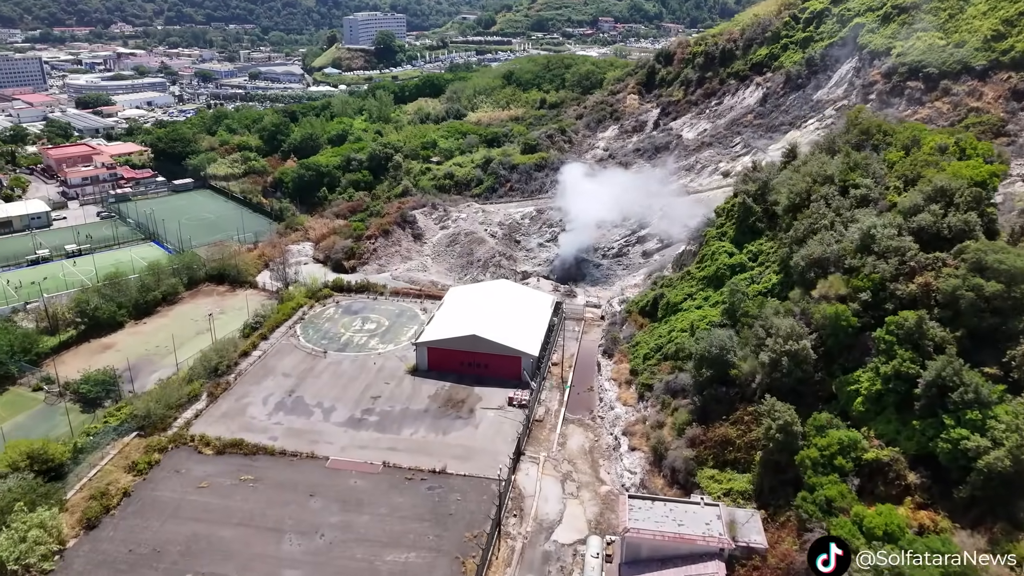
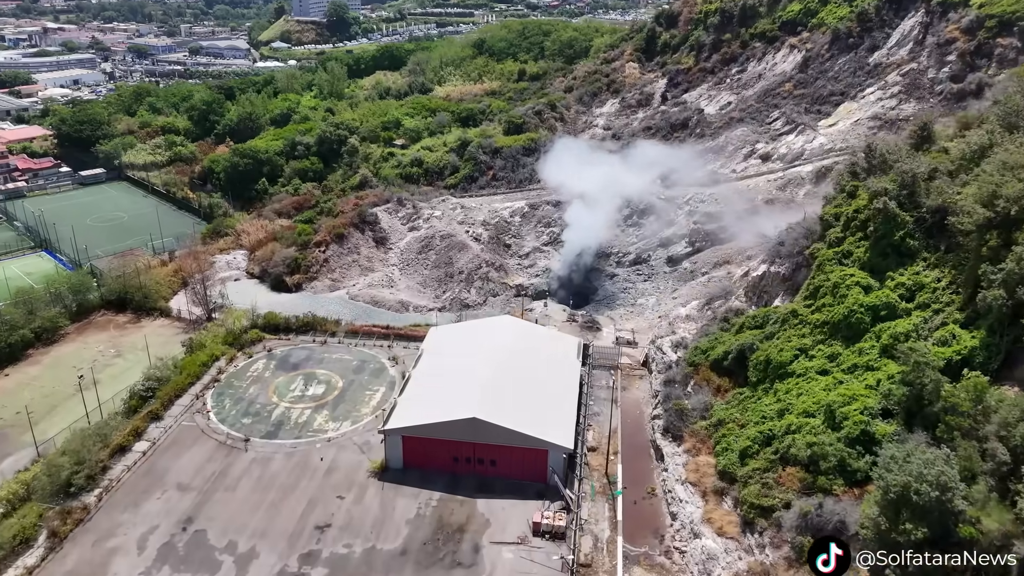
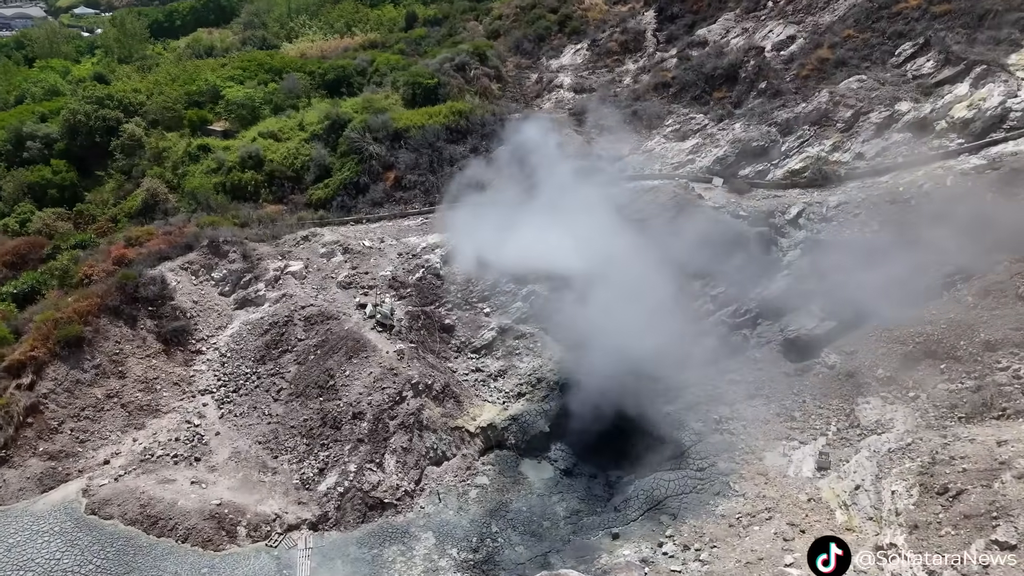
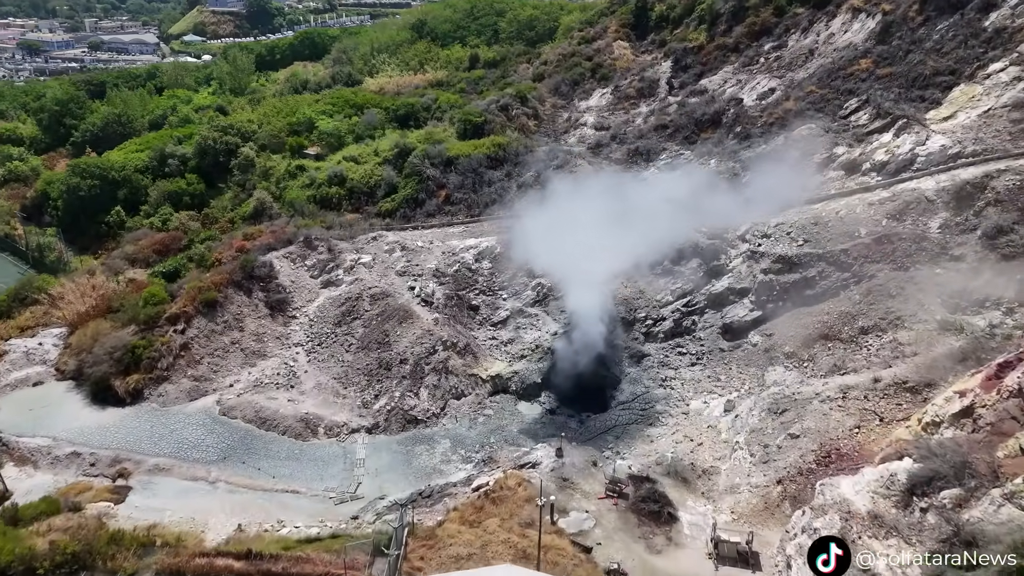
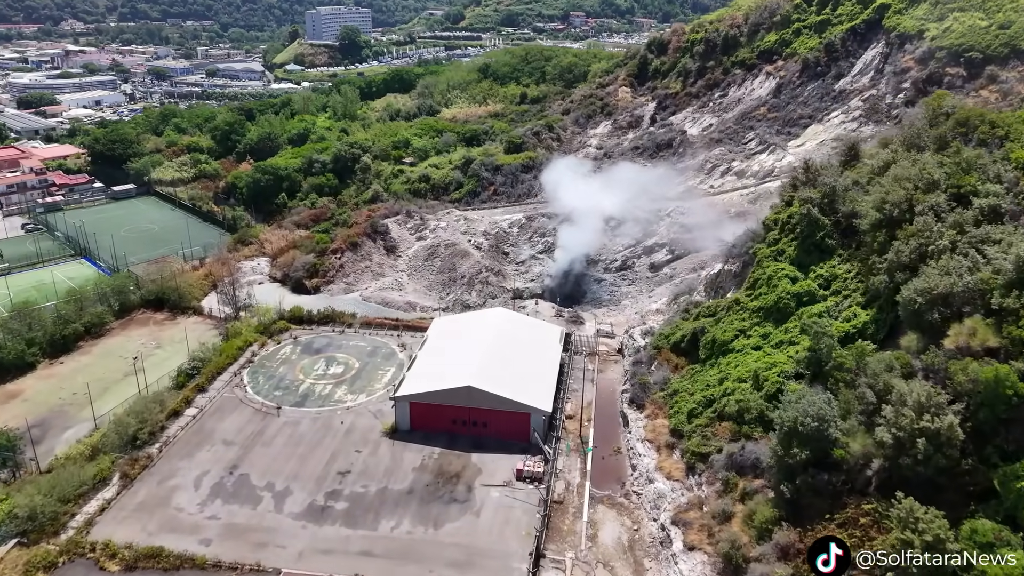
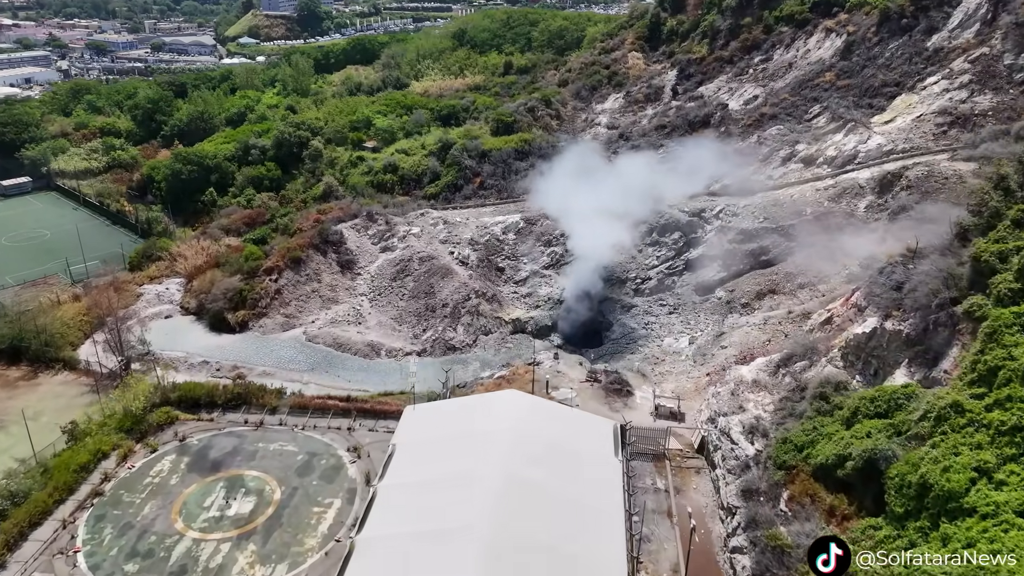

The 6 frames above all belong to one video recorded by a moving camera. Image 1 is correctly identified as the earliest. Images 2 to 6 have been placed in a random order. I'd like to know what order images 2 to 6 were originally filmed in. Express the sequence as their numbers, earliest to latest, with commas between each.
5, 2, 6, 4, 3
